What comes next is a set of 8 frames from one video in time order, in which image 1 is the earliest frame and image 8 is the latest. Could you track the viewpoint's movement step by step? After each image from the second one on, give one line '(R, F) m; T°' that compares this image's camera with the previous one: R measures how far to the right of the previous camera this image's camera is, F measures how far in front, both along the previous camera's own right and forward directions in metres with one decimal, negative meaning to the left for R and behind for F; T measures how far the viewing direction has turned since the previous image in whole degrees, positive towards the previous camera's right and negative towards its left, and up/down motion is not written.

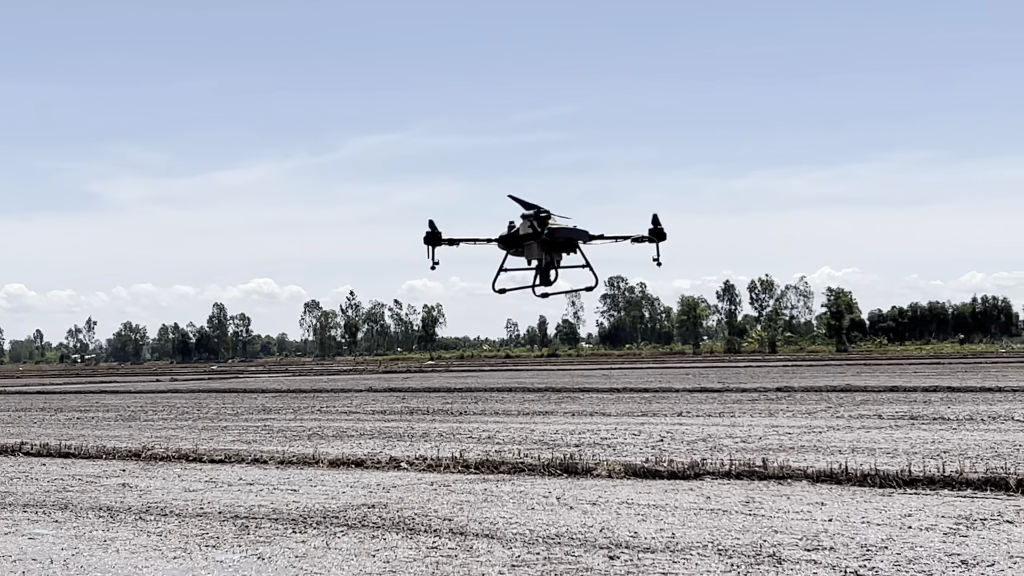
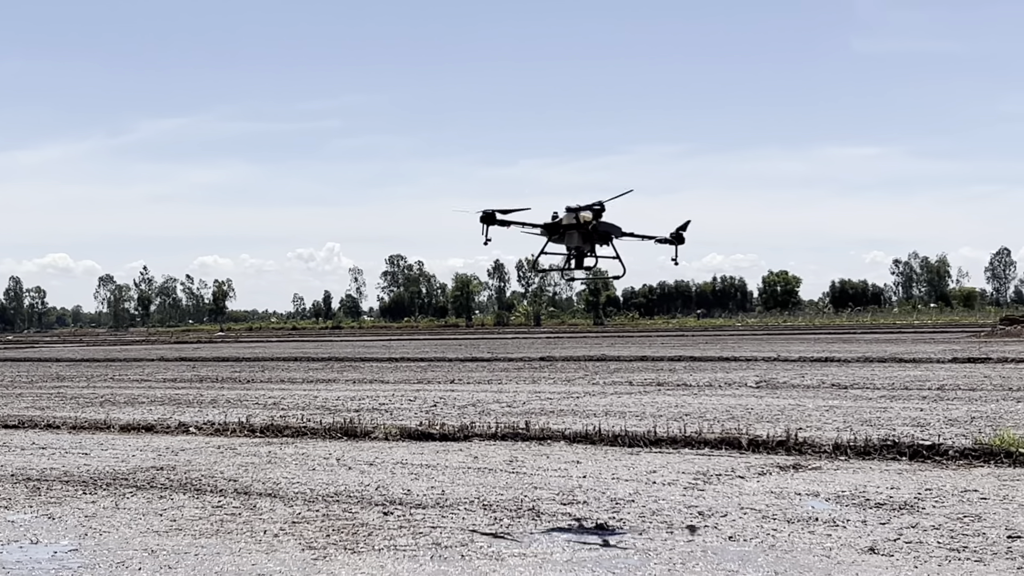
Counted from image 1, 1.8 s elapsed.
(0.0, -1.6) m; +7°
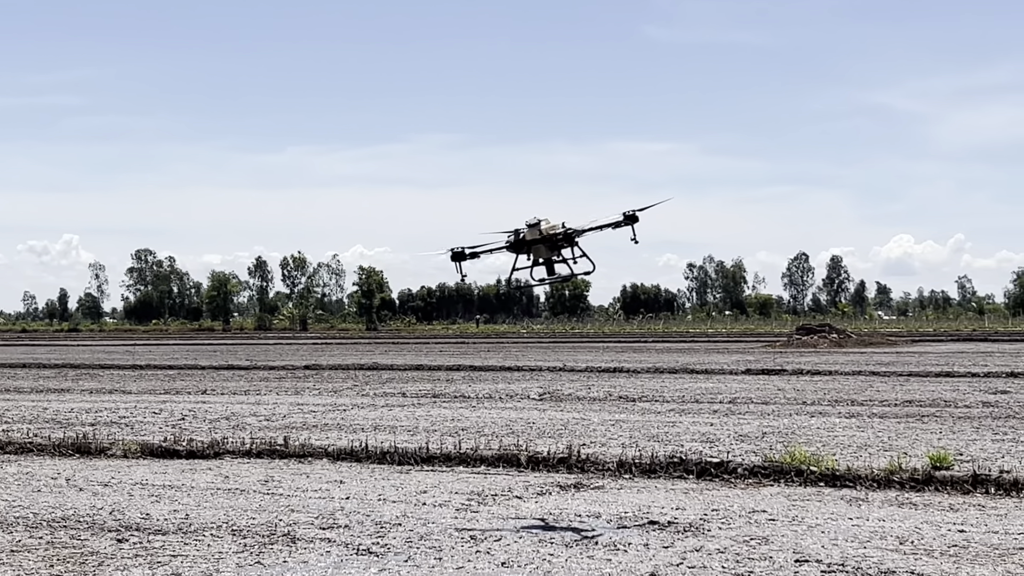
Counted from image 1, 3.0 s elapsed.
(+0.6, +1.7) m; +6°
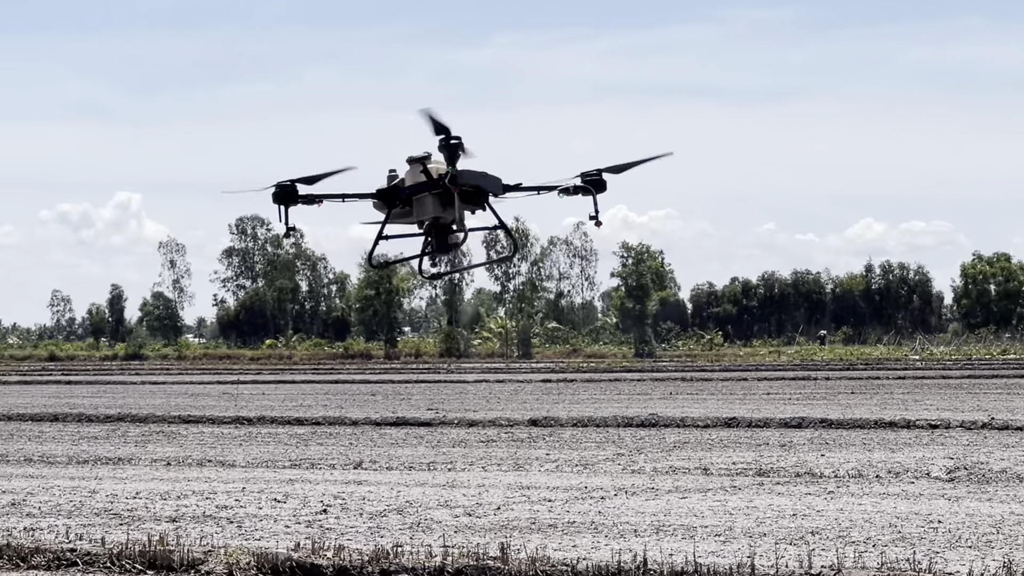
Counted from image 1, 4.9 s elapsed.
(-1.1, +7.6) m; -6°
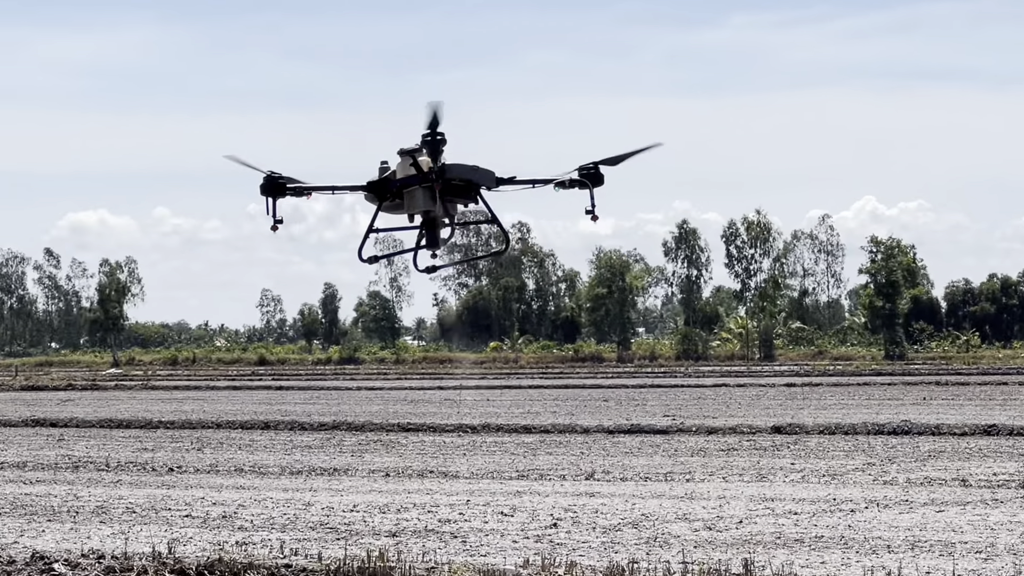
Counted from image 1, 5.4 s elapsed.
(0.0, +0.5) m; -8°
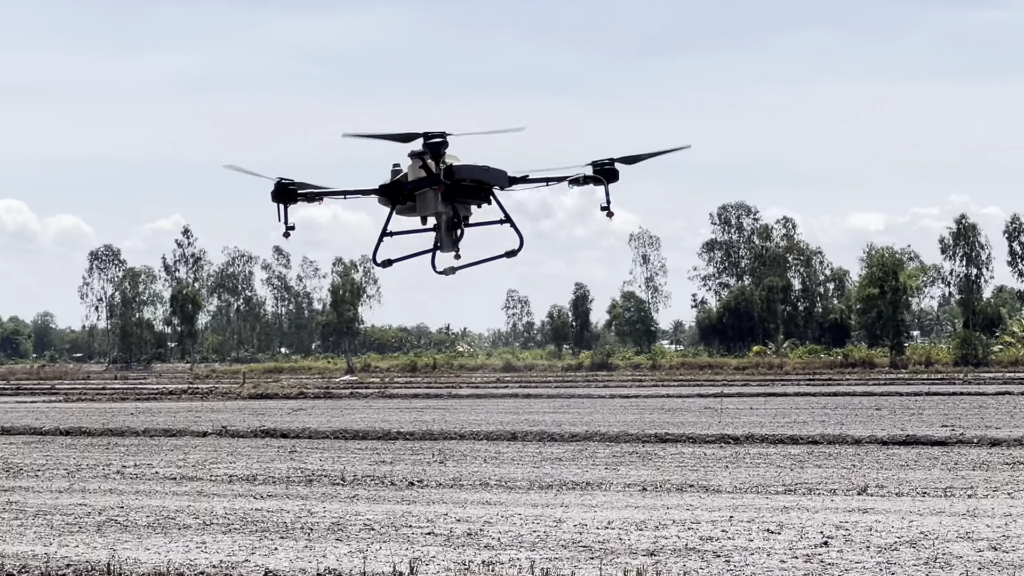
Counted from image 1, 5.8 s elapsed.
(0.0, +0.5) m; -8°
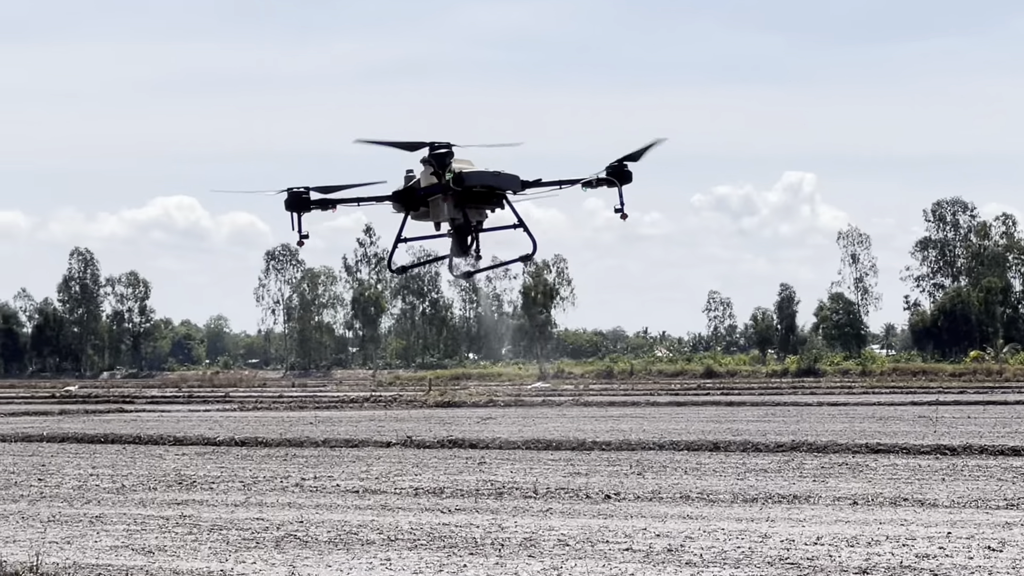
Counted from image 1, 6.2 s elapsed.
(0.0, +0.3) m; -6°
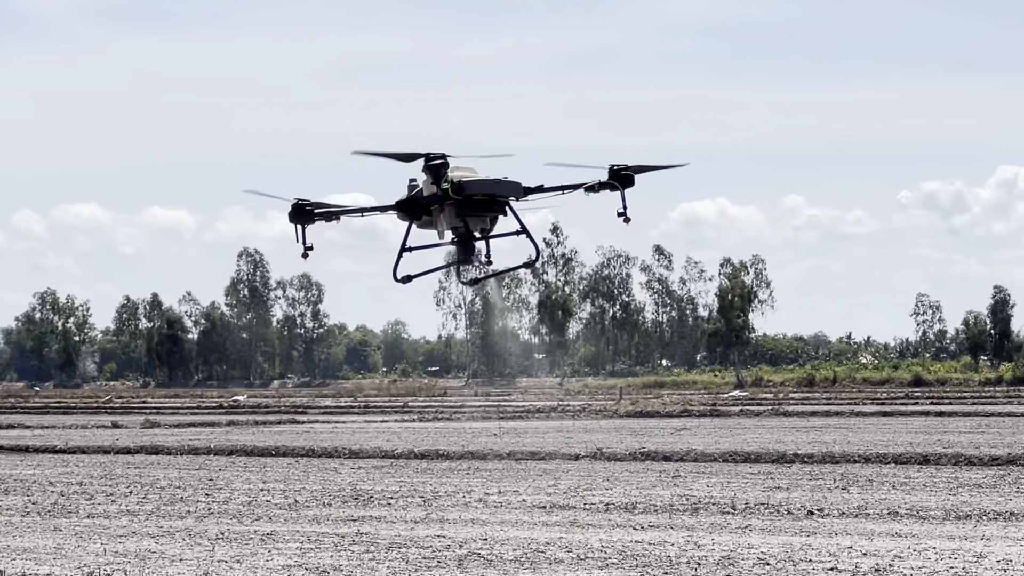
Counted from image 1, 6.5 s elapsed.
(0.0, +0.2) m; -6°
